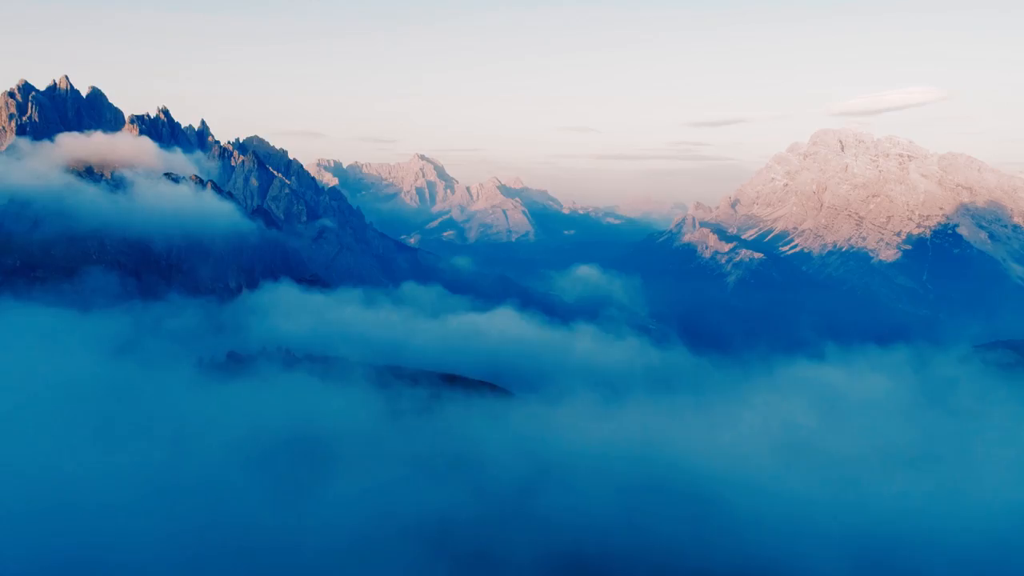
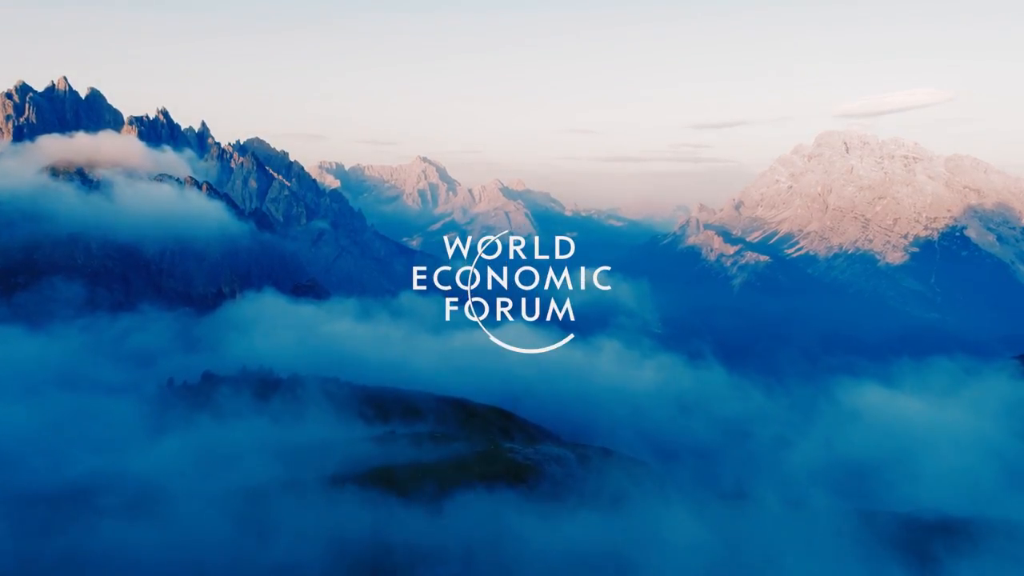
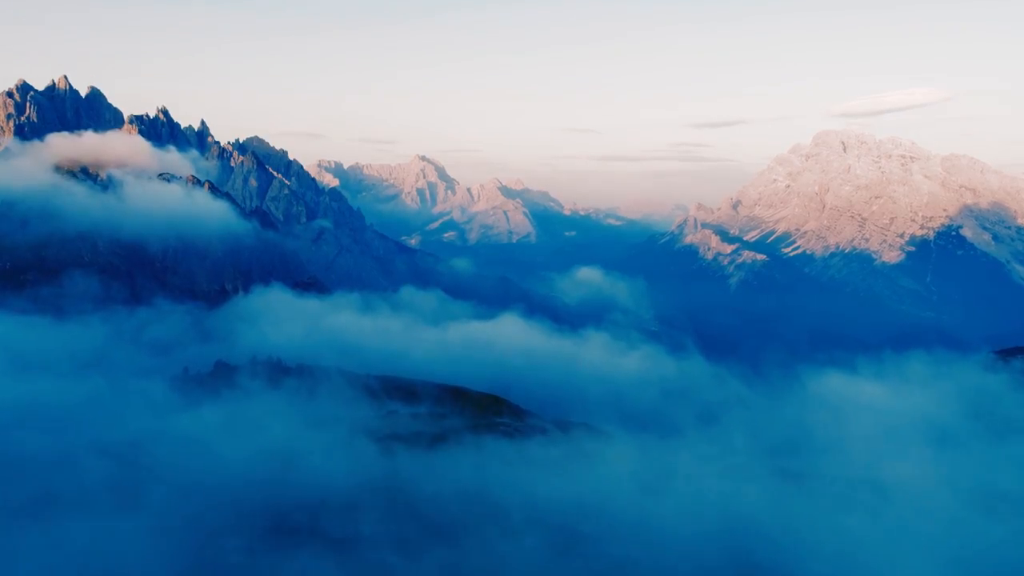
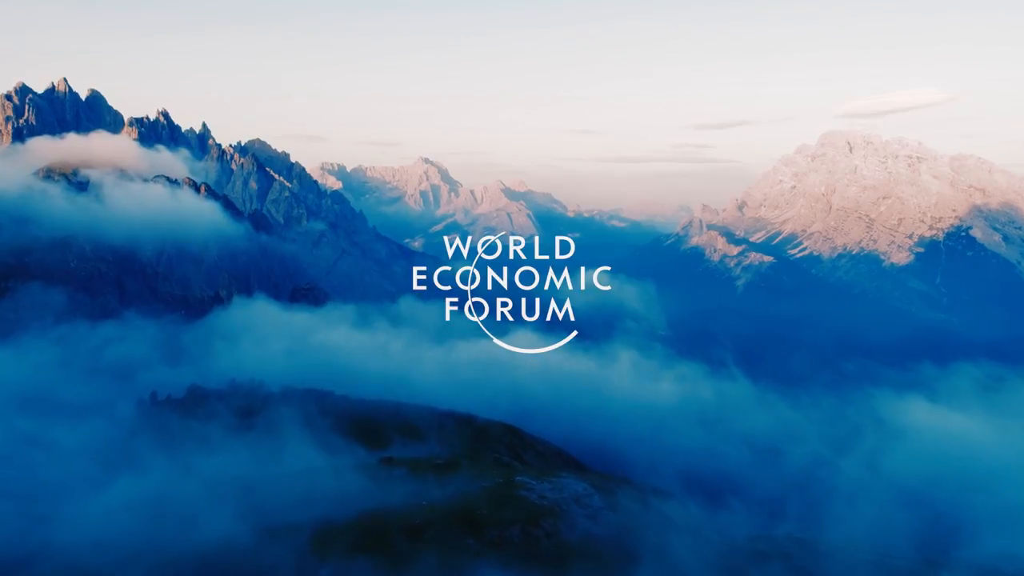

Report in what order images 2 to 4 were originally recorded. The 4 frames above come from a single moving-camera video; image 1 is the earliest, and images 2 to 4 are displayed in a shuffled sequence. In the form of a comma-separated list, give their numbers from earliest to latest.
3, 2, 4
